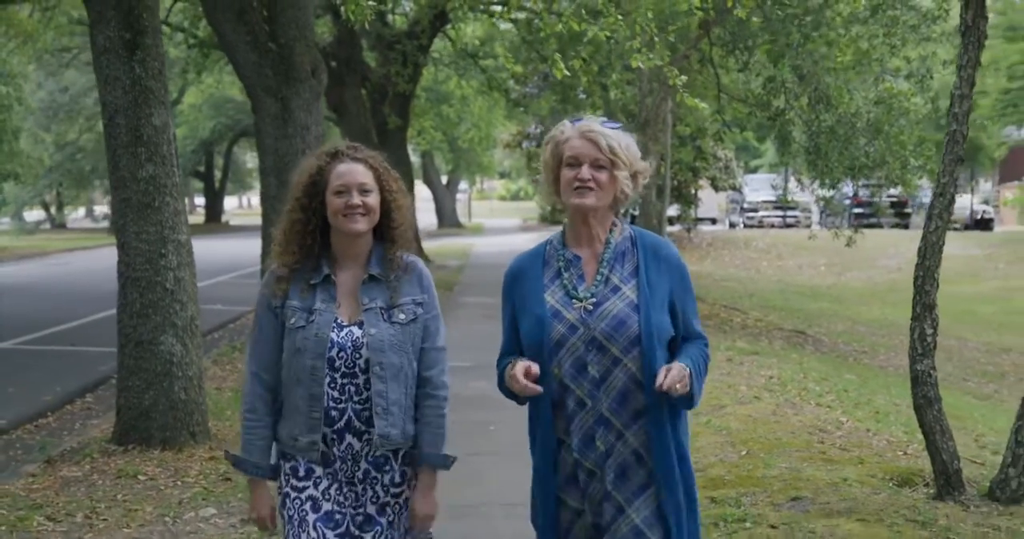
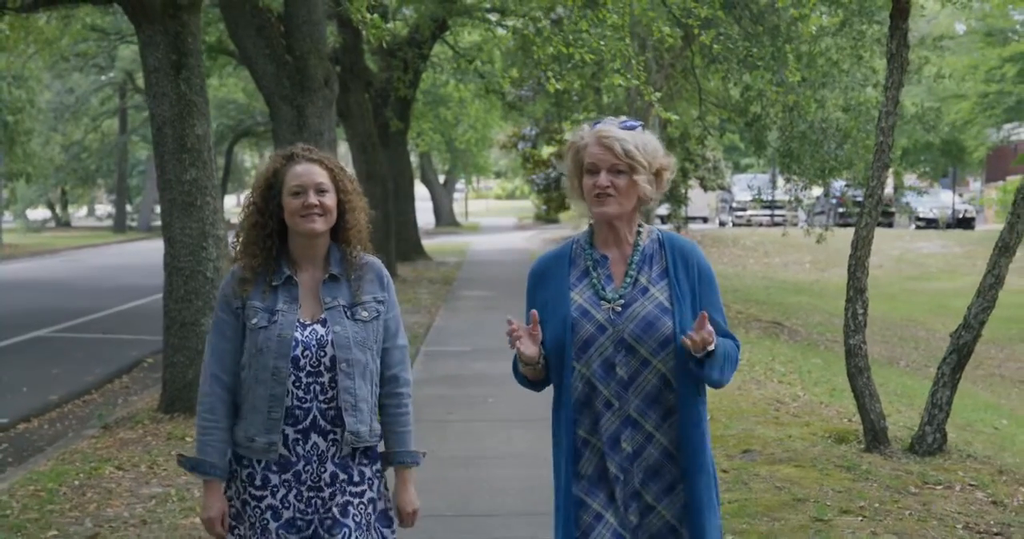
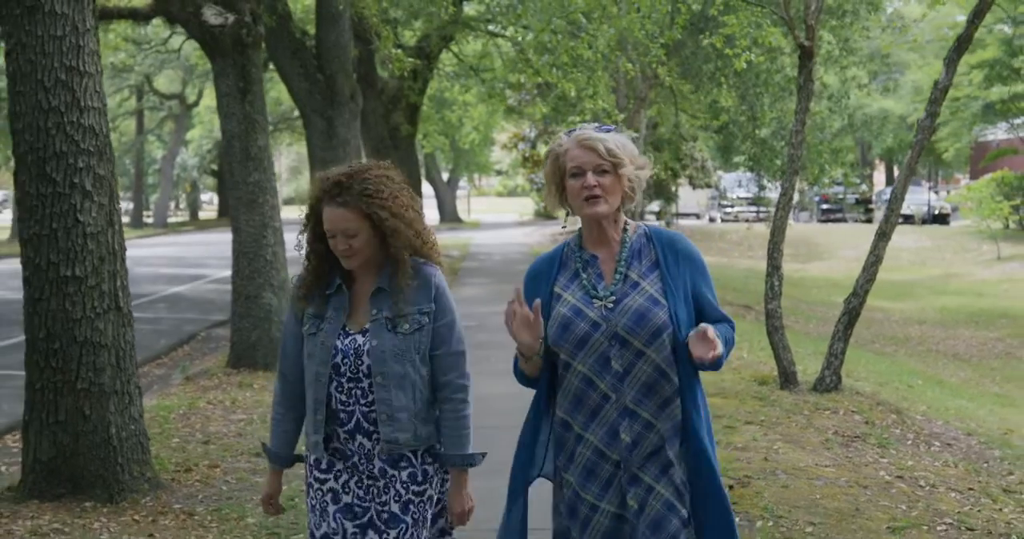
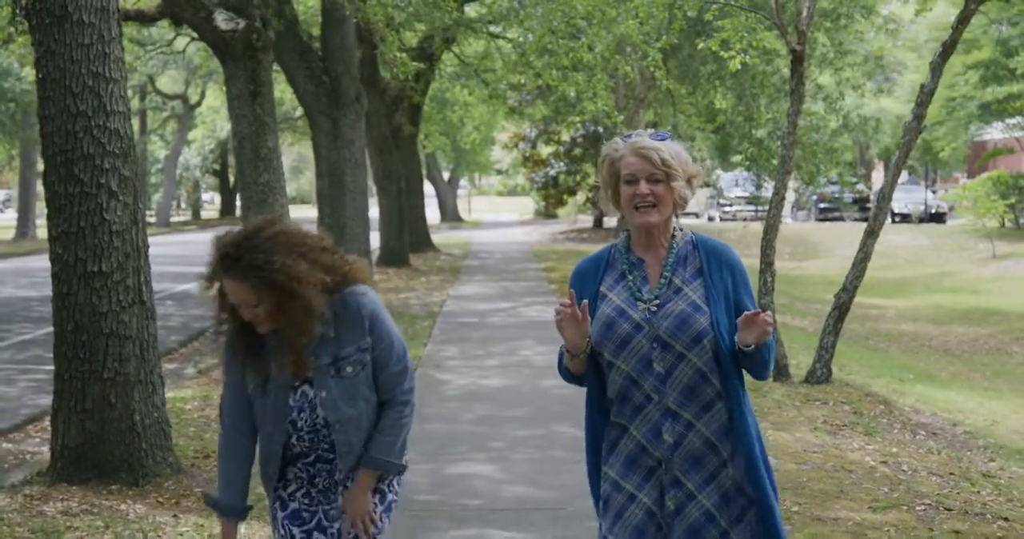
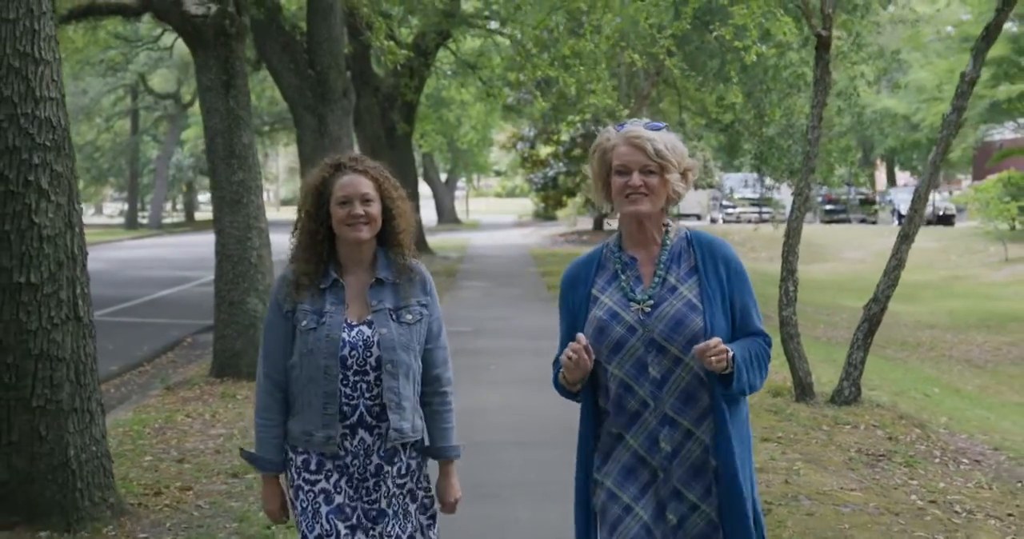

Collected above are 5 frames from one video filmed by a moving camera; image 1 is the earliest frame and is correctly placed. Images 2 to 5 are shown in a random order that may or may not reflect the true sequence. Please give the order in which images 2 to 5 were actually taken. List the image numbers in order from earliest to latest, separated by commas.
2, 5, 3, 4
